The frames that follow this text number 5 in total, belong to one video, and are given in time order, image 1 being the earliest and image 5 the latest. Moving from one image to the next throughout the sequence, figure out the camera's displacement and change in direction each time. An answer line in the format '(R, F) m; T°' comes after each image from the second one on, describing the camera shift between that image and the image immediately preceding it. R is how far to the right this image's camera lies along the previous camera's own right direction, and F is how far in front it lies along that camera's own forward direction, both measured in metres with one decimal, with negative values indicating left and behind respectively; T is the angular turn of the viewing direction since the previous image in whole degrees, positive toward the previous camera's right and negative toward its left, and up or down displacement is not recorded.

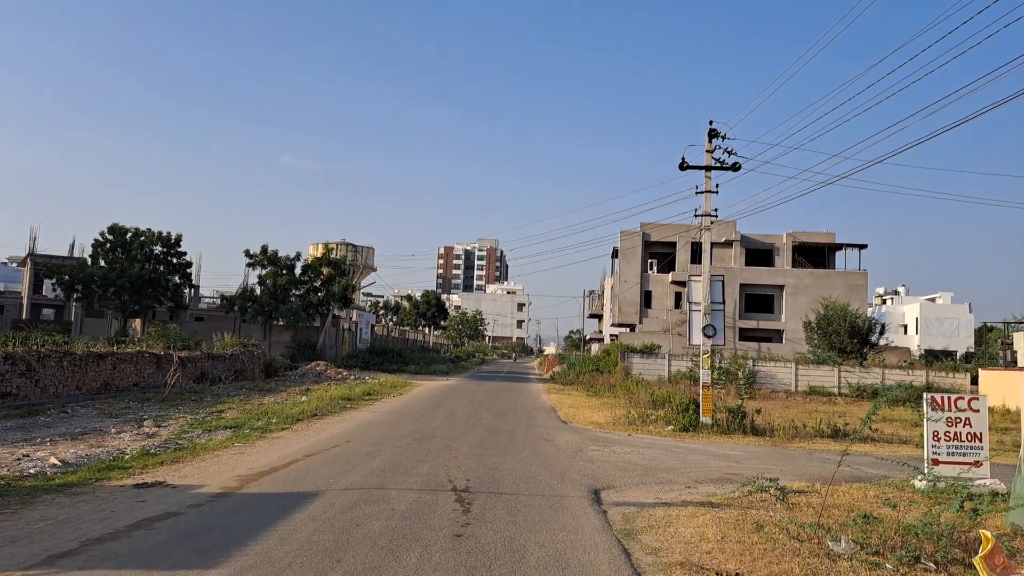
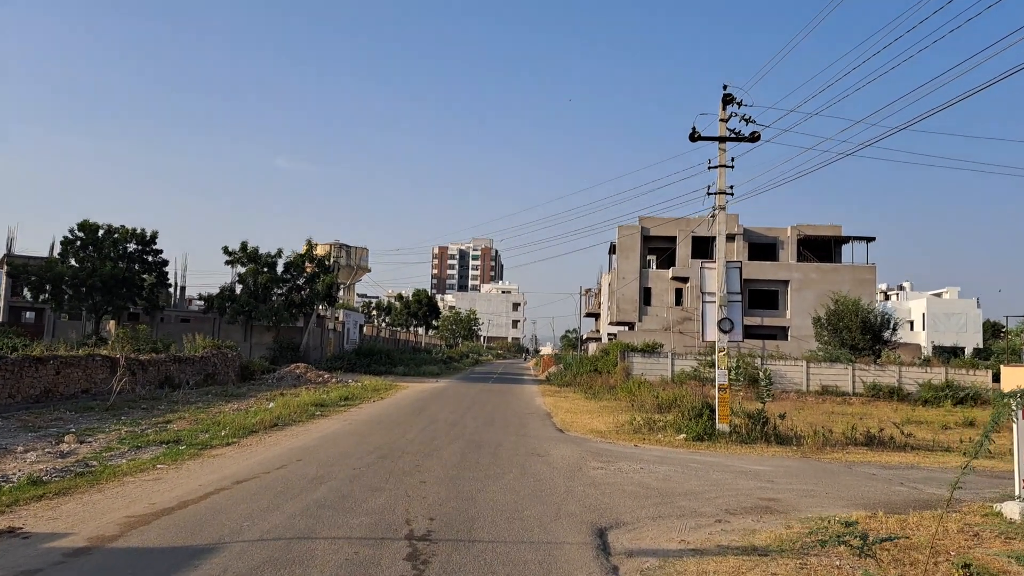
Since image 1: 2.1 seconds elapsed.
(+0.2, +2.3) m; 0°
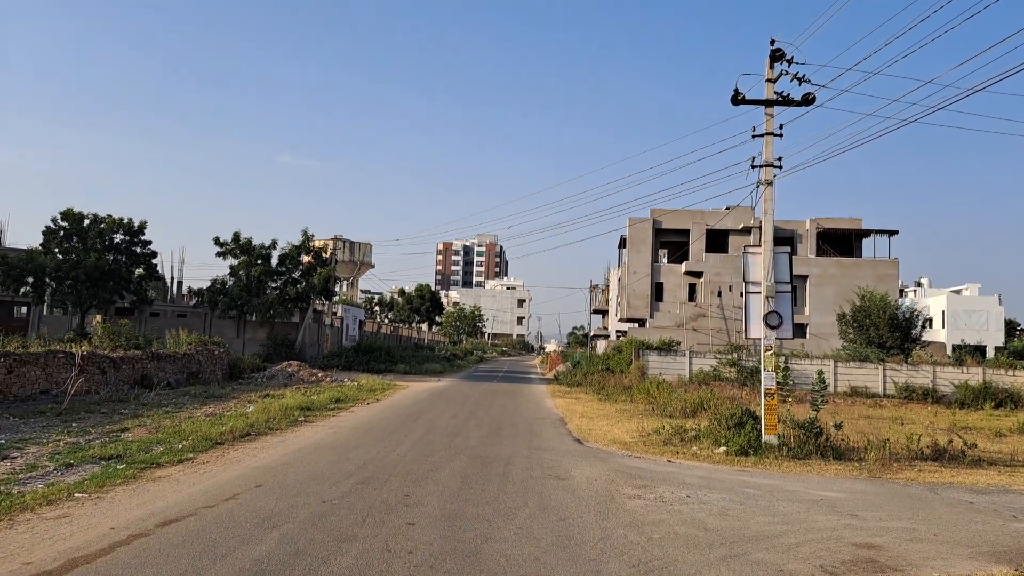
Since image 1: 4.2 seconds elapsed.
(-0.1, +2.3) m; 0°
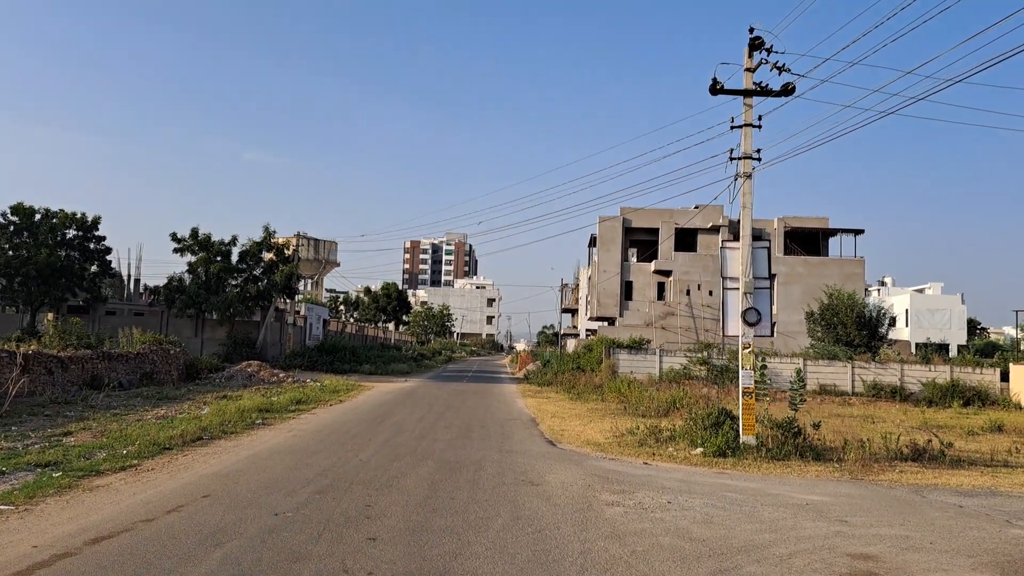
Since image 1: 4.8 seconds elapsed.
(0.0, +0.6) m; +3°
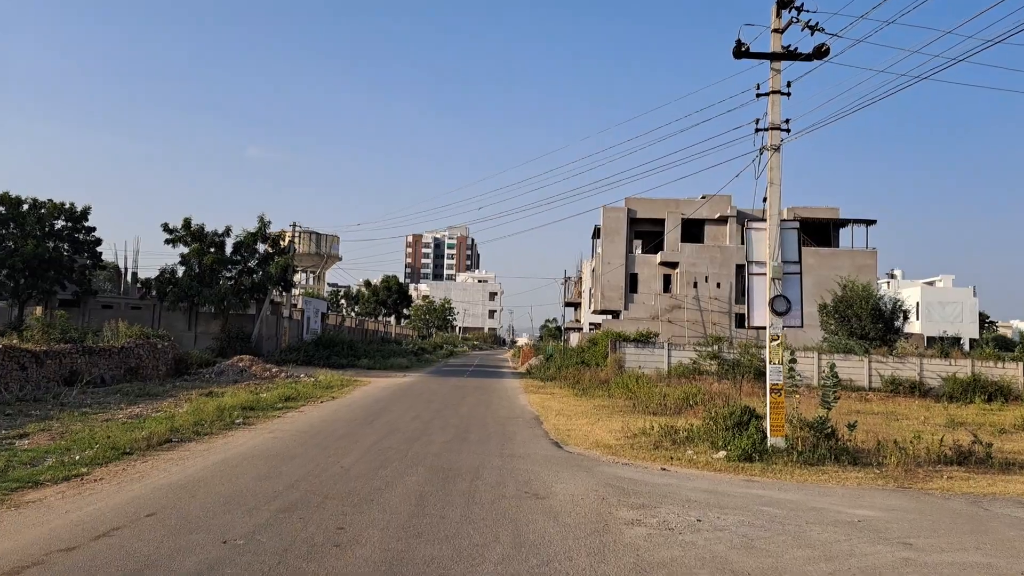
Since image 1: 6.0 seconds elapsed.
(0.0, +1.3) m; 0°
